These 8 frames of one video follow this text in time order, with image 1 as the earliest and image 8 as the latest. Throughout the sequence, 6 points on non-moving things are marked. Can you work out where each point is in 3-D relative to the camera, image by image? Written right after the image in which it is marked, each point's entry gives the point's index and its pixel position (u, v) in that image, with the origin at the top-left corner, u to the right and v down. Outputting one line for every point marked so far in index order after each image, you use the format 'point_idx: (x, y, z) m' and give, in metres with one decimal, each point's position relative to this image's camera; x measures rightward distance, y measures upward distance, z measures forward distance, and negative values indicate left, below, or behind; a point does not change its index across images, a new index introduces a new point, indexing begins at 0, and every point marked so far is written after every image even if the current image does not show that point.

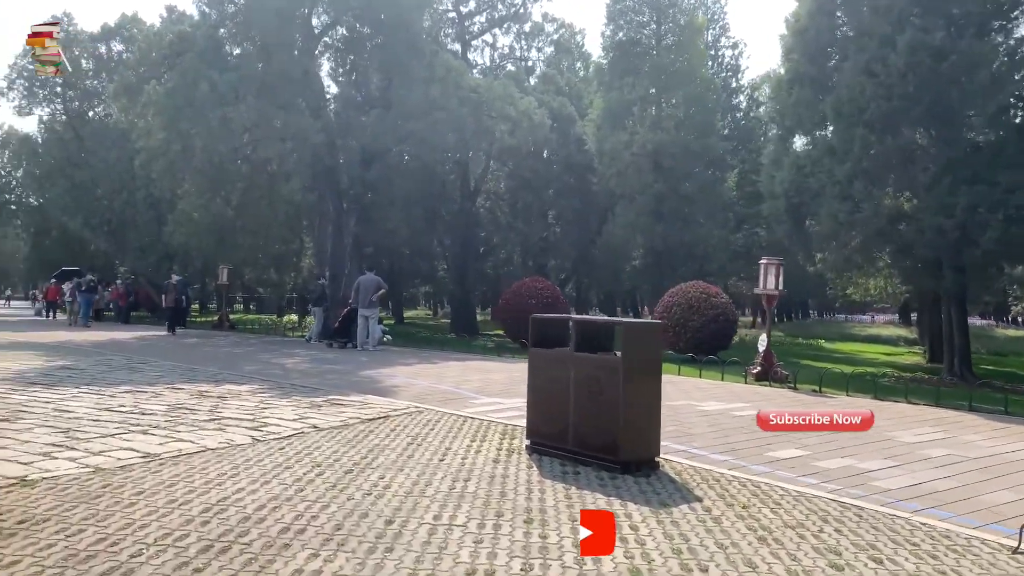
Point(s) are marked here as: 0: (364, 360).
0: (-3.1, -1.5, +16.6) m
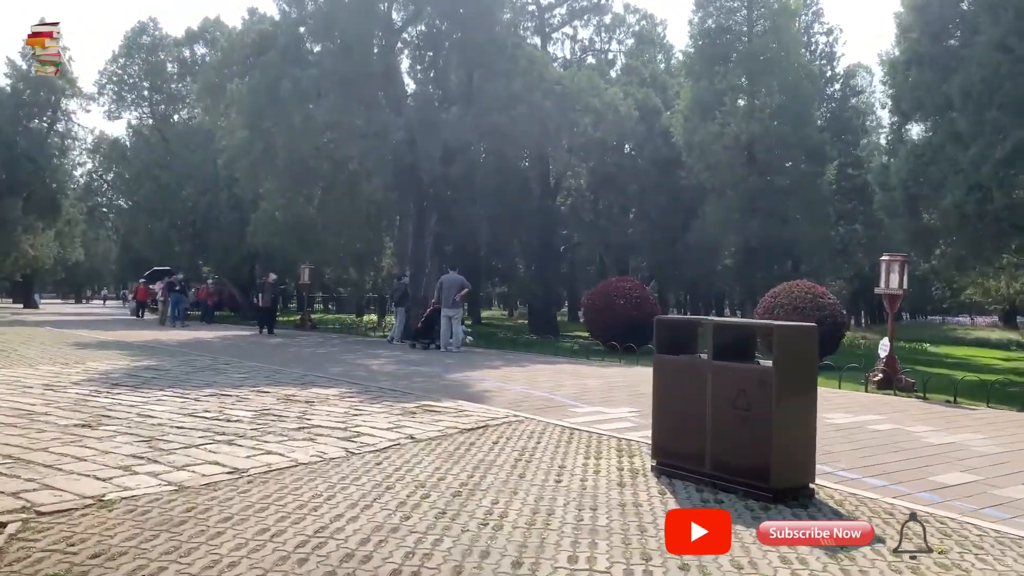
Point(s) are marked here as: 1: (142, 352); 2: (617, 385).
0: (-1.2, -1.5, +16.0) m
1: (-7.5, -1.3, +16.4) m
2: (+1.6, -1.6, +12.6) m
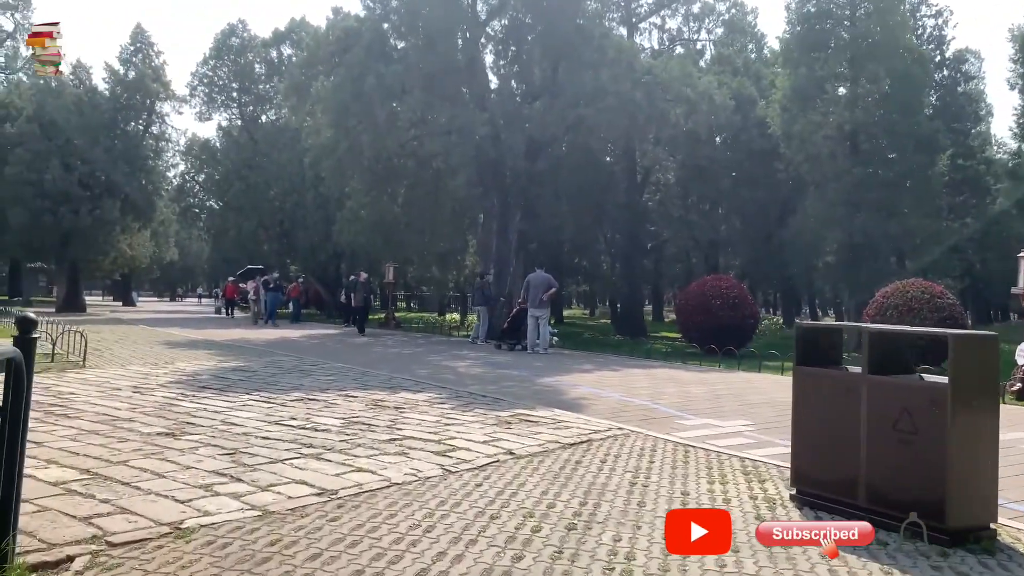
0: (+0.5, -1.5, +15.3) m
1: (-5.7, -1.3, +16.3) m
2: (+3.1, -1.5, +11.7) m
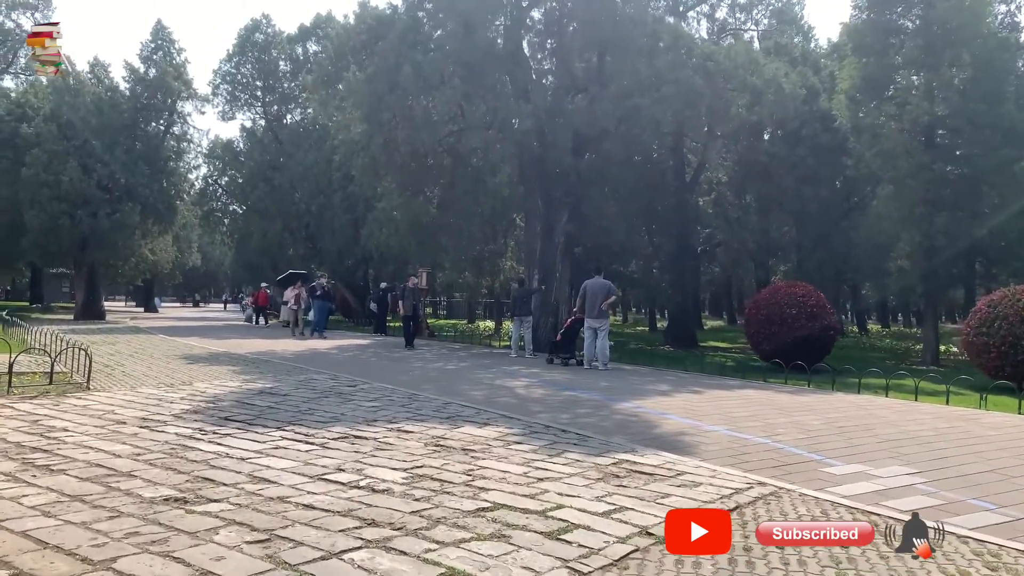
0: (+1.6, -1.6, +13.3) m
1: (-4.6, -1.5, +14.5) m
2: (+4.0, -1.7, +9.7) m
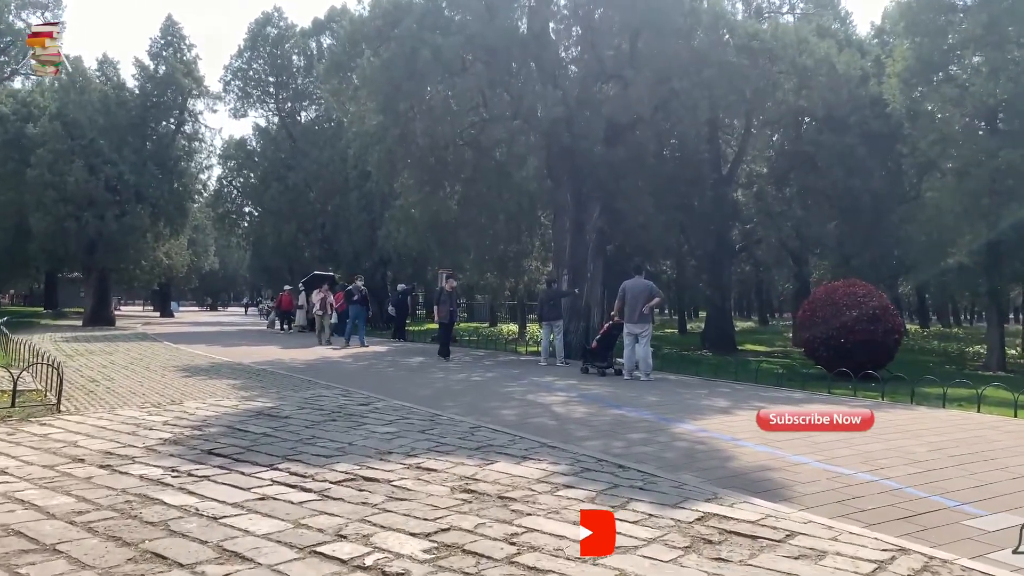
0: (+2.1, -1.6, +11.7) m
1: (-4.1, -1.5, +13.0) m
2: (+4.4, -1.7, +8.0) m
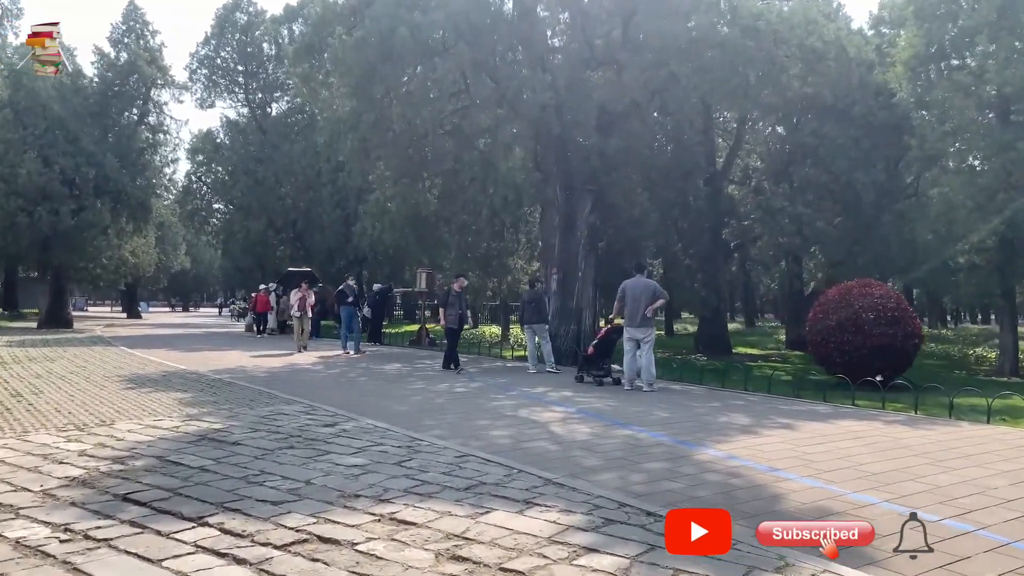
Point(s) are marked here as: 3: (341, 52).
0: (+1.9, -1.6, +10.2) m
1: (-4.3, -1.5, +11.4) m
2: (+4.4, -1.7, +6.6) m
3: (-4.1, +5.6, +19.1) m
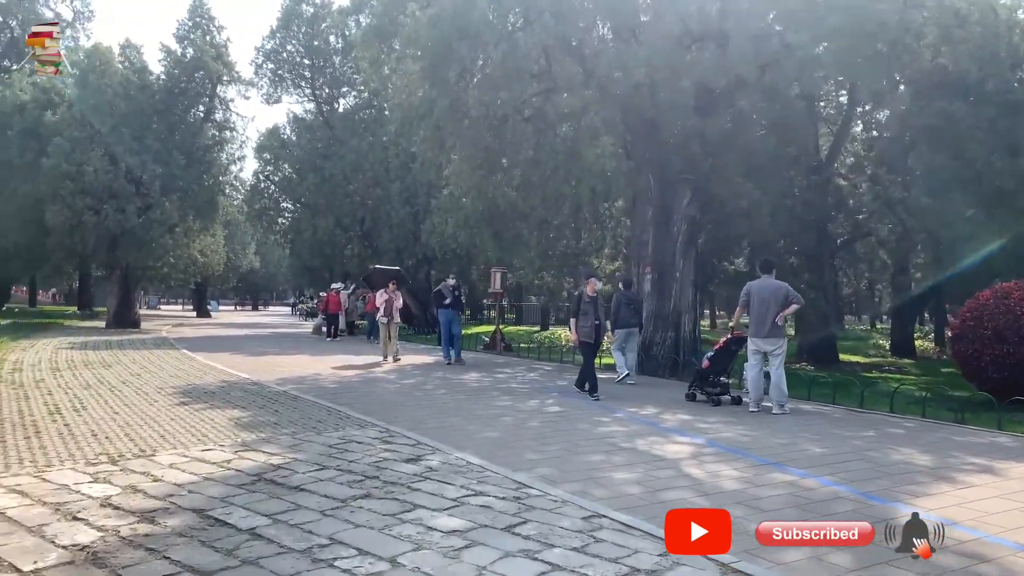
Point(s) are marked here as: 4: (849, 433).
0: (+3.1, -1.7, +8.2) m
1: (-2.9, -1.5, +9.8) m
2: (+5.3, -1.7, +4.4) m
3: (-2.1, +5.6, +17.6) m
4: (+4.1, -1.7, +9.7) m
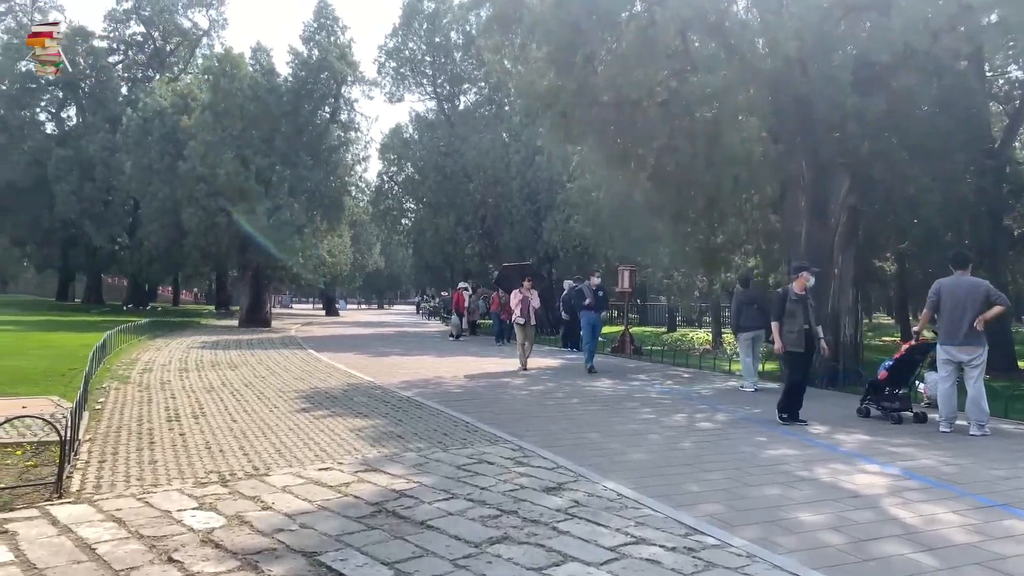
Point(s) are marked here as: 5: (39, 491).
0: (+4.5, -1.7, +6.5) m
1: (-1.3, -1.5, +9.0) m
2: (+6.1, -1.7, +2.4) m
3: (+0.6, +5.6, +16.6) m
4: (+5.6, -1.7, +7.9) m
5: (-3.4, -1.4, +5.9) m
